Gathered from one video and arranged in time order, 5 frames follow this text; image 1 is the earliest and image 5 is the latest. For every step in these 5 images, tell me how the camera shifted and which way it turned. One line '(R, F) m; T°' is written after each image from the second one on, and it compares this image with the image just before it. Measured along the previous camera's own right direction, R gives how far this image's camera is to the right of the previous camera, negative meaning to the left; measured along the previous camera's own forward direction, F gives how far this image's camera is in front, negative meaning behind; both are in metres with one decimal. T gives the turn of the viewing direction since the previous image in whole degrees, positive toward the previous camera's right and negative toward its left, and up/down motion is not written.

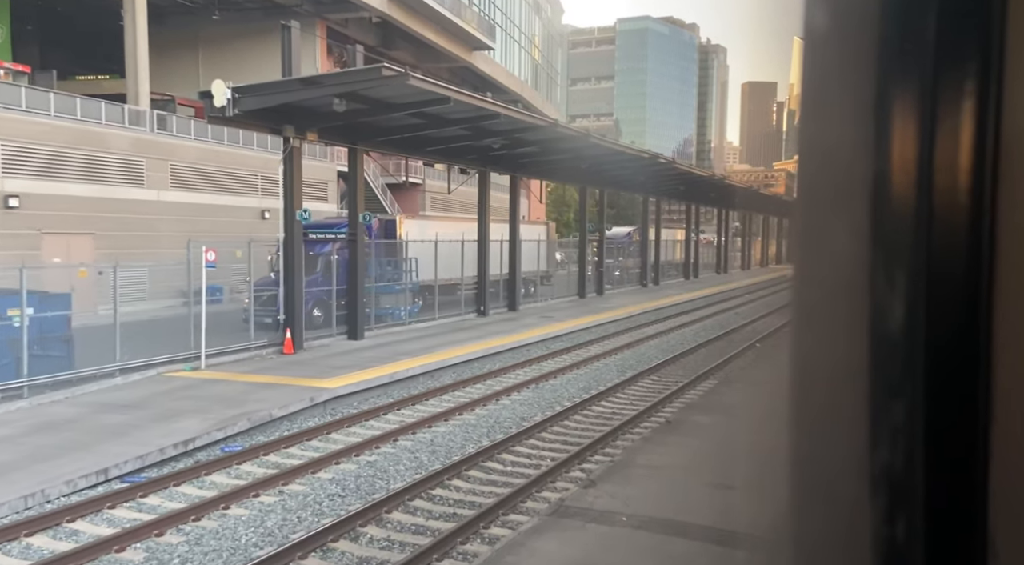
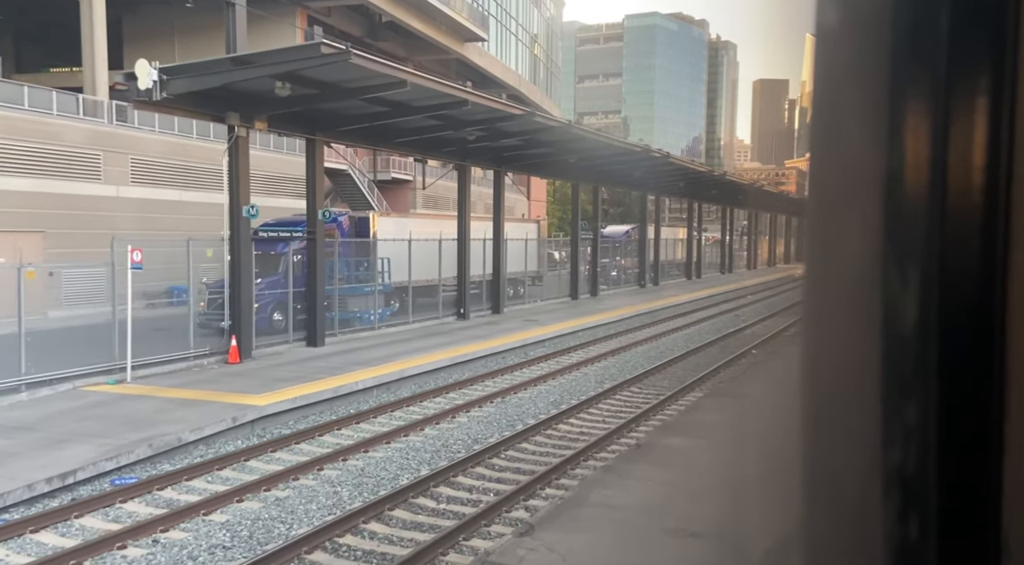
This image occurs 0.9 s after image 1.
(+0.5, +1.1) m; -1°
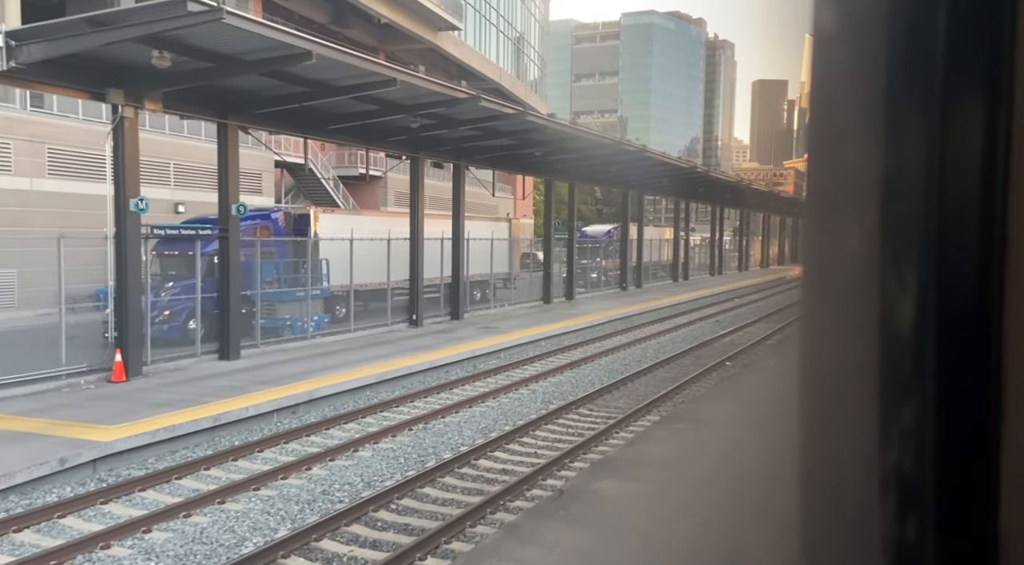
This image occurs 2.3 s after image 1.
(+0.7, +1.5) m; 0°
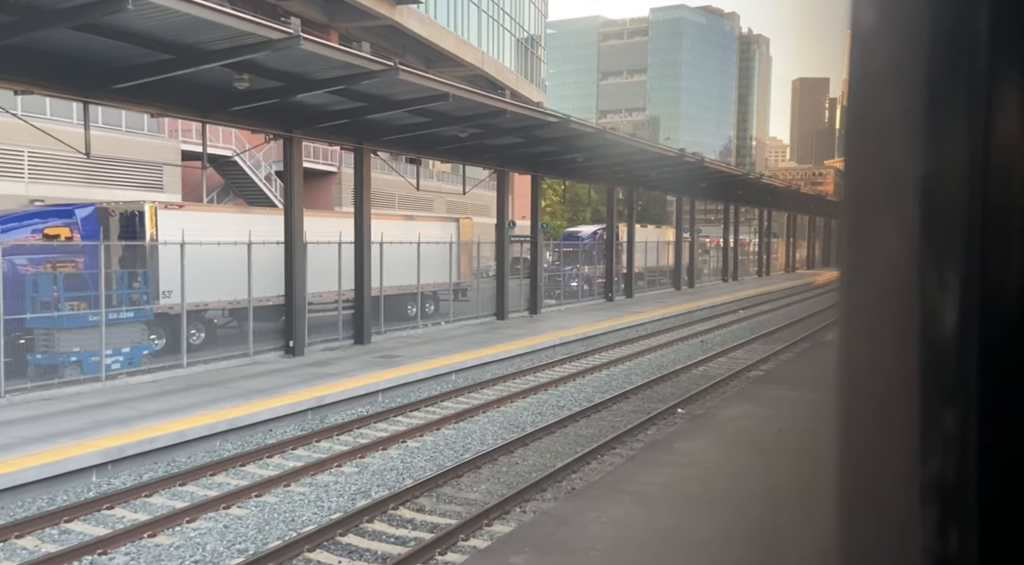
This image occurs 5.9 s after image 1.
(+1.8, +3.6) m; -2°
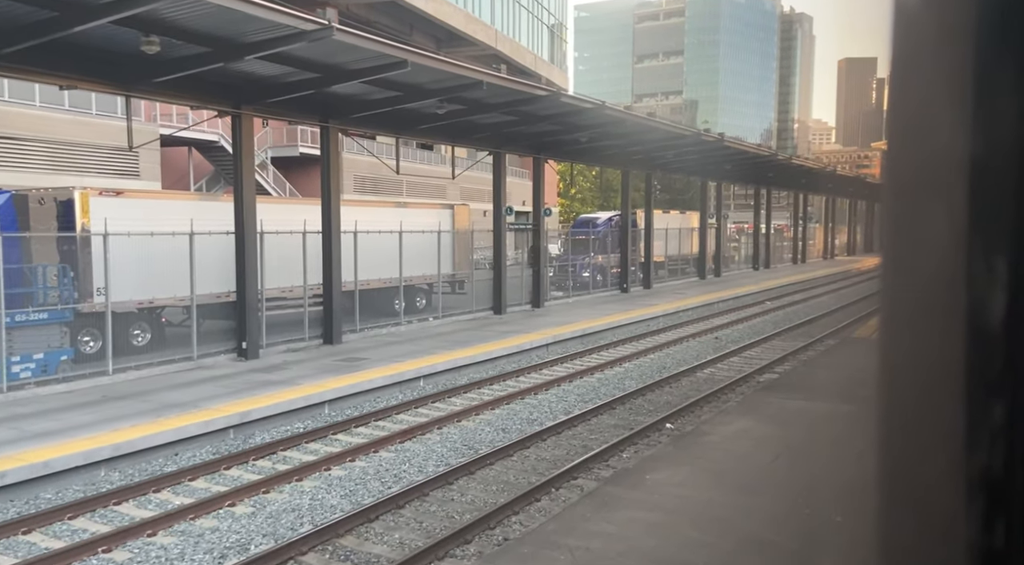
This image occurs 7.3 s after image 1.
(+0.8, +1.4) m; -3°
